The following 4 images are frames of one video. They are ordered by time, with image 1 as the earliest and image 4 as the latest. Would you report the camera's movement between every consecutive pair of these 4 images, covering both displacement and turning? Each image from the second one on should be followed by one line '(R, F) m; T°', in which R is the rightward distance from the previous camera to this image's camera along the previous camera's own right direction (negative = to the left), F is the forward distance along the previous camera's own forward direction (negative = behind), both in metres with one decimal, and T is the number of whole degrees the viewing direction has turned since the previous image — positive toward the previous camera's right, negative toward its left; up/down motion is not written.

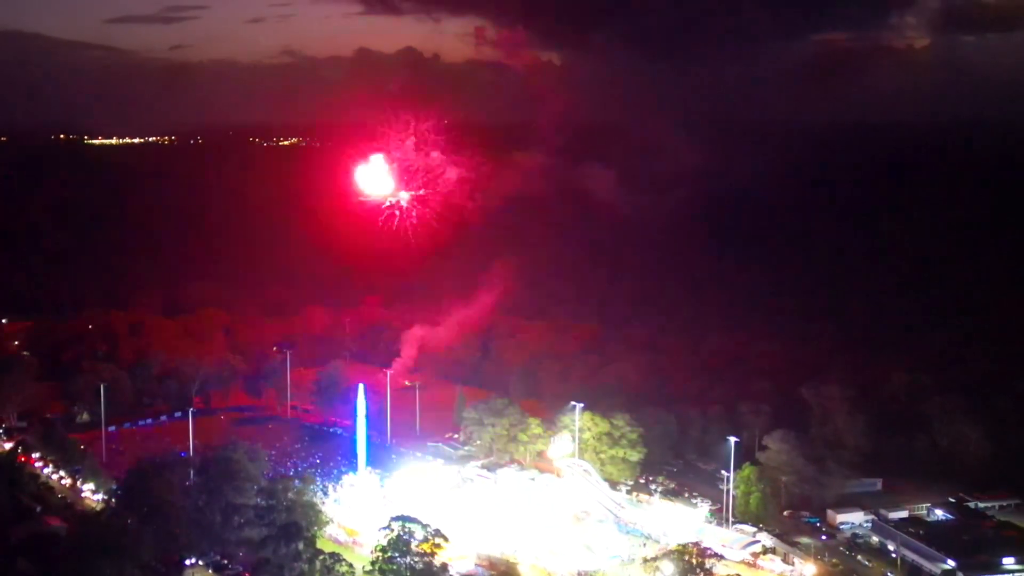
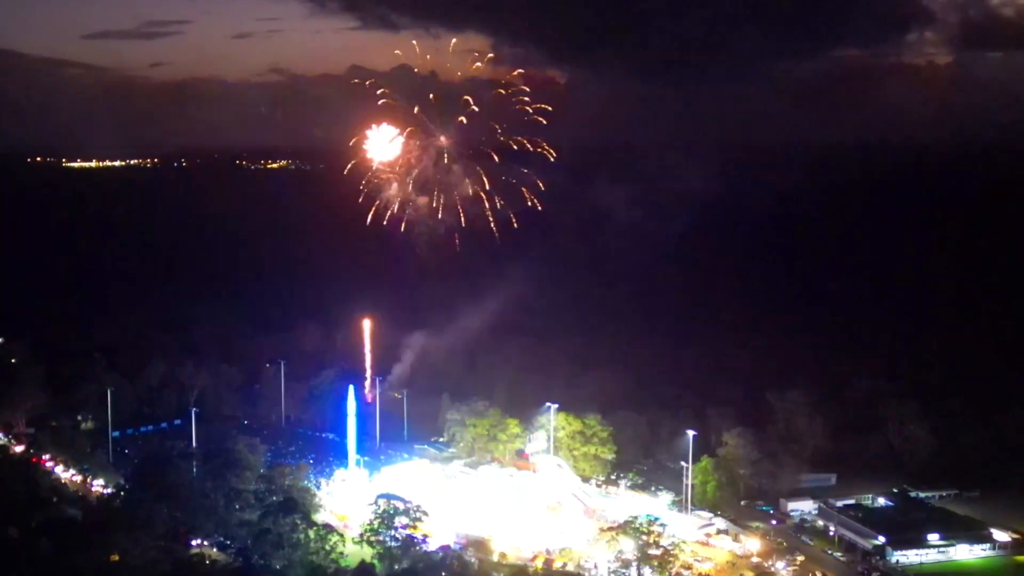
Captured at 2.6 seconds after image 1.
(+0.3, -1.5) m; +1°
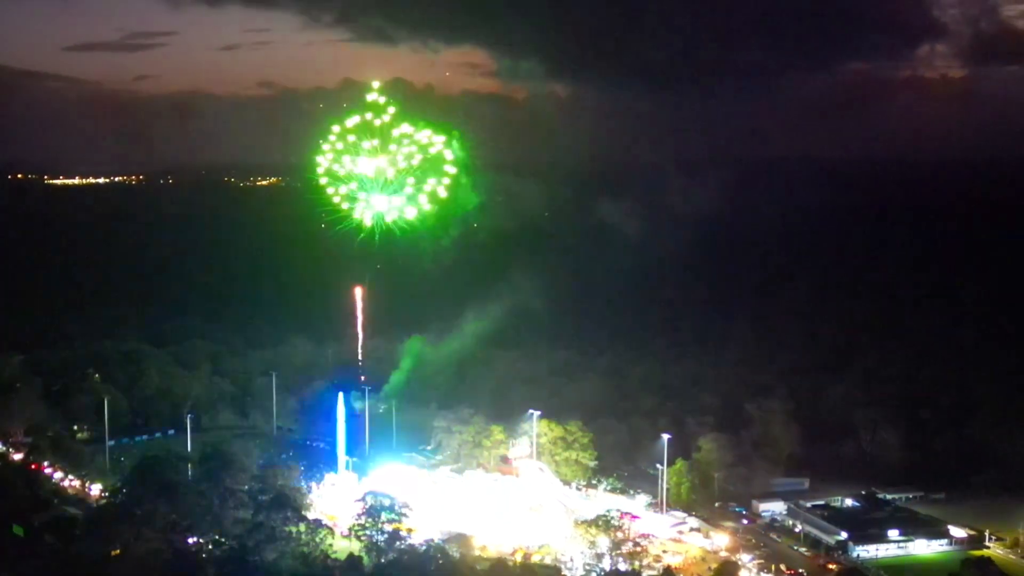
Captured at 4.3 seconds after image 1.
(+0.2, -0.8) m; +1°
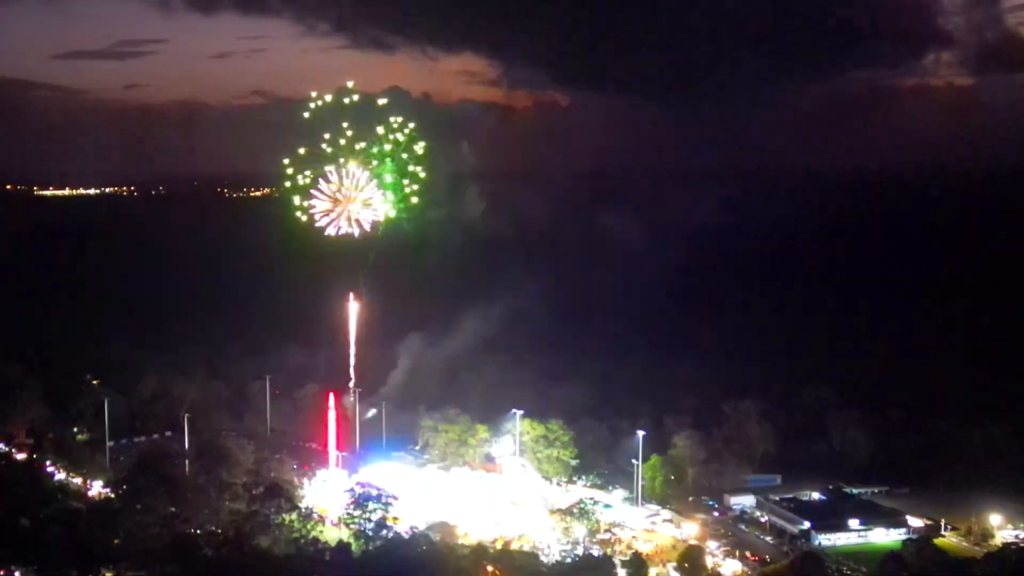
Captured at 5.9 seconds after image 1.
(+0.3, -0.9) m; 0°
